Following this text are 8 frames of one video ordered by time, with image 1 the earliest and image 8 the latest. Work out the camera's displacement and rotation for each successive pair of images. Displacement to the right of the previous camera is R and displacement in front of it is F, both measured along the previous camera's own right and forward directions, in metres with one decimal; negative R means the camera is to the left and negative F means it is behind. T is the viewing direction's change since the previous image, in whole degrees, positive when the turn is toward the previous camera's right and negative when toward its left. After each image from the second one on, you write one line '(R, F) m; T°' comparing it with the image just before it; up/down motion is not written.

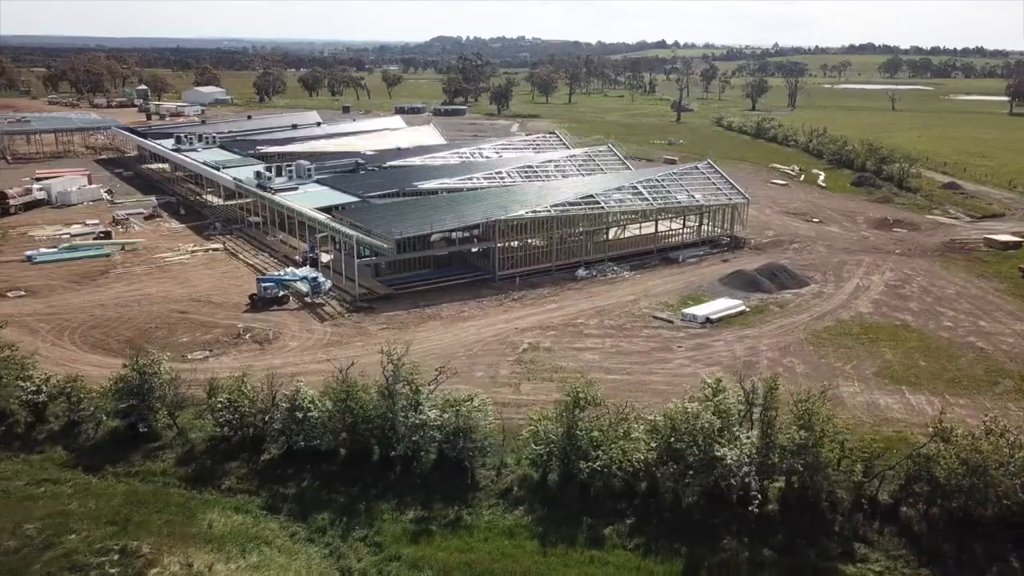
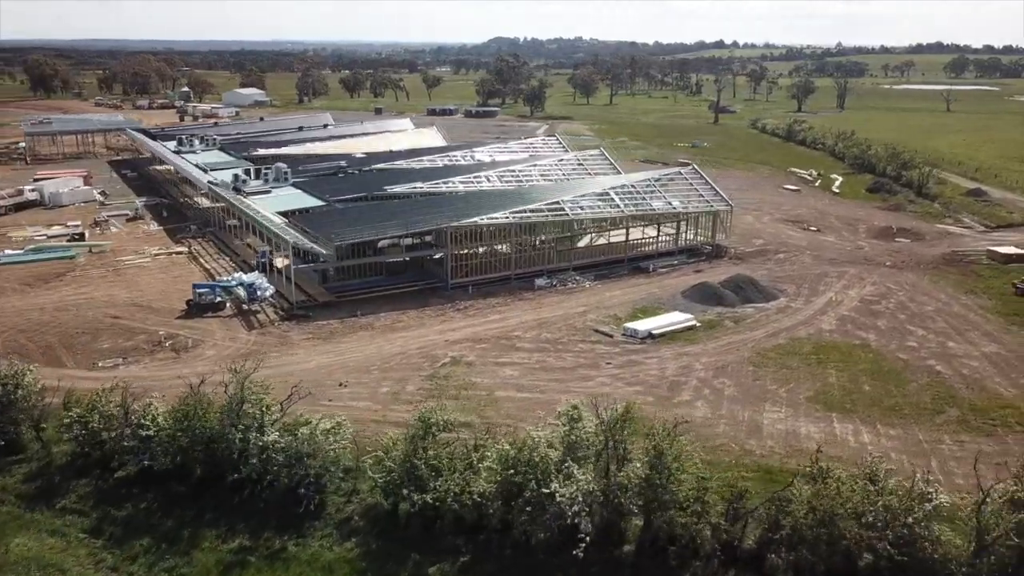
(+4.5, +1.4) m; -4°
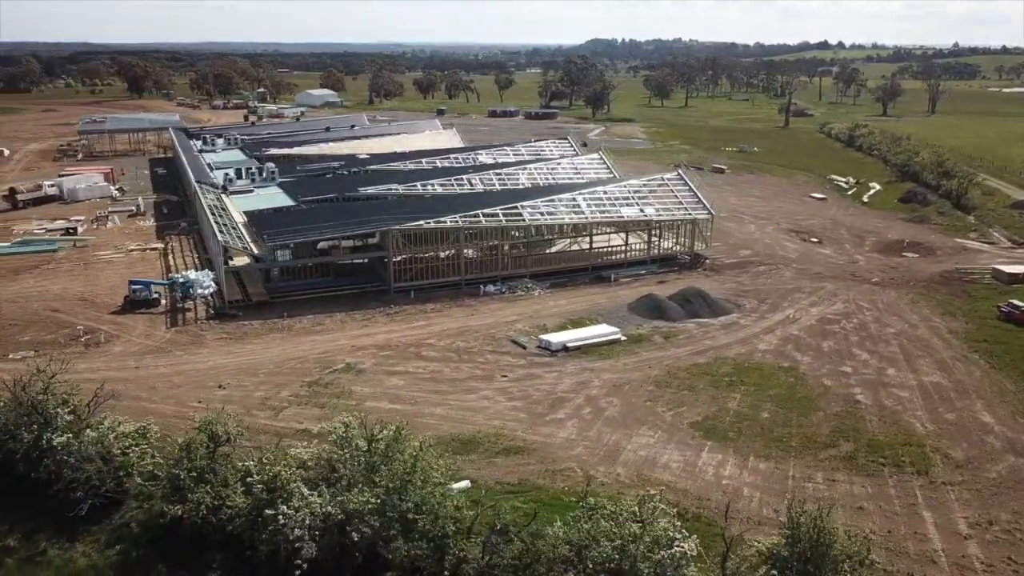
(+6.4, +1.2) m; -6°
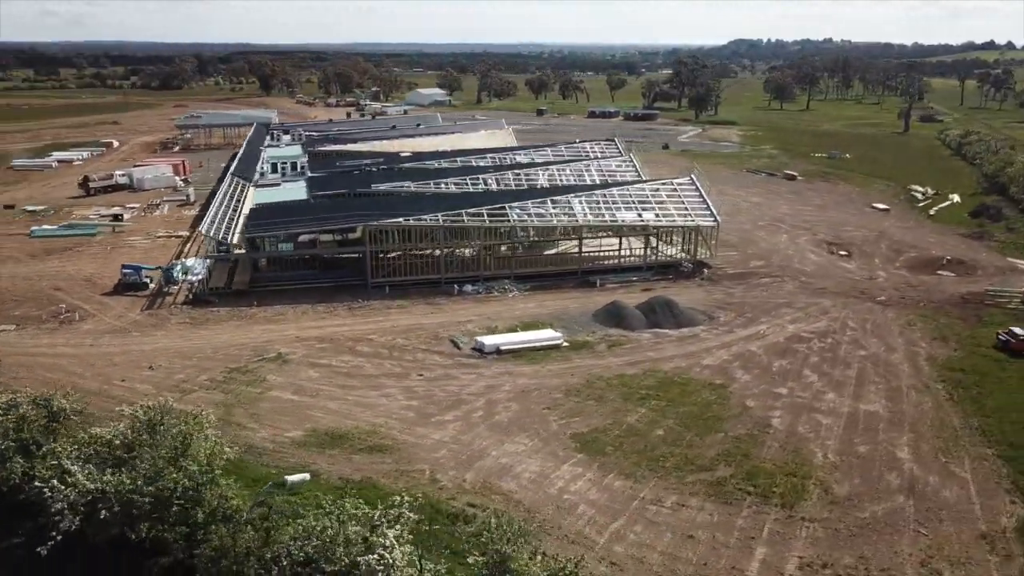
(+6.8, +0.7) m; -9°
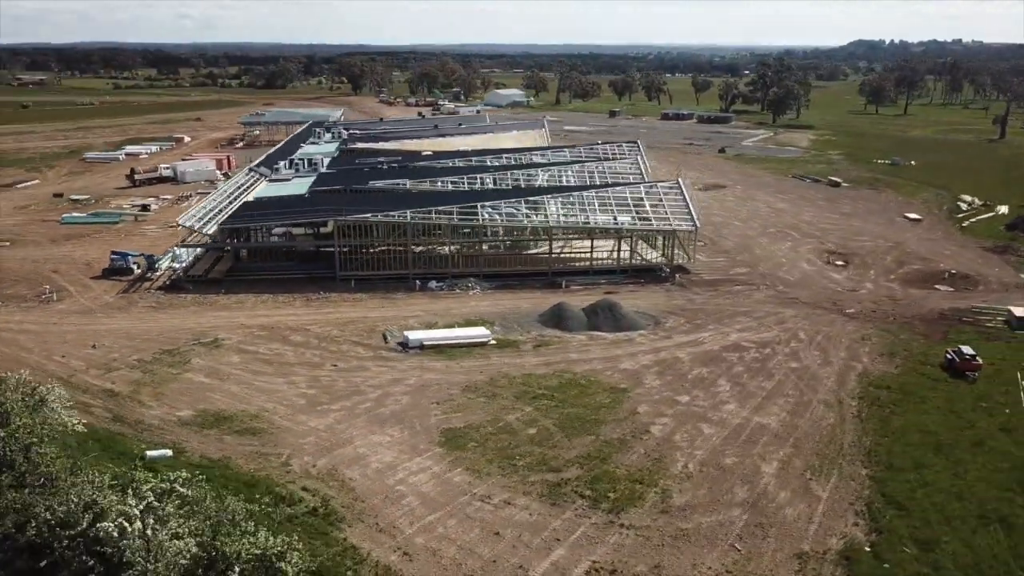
(+6.2, 0.0) m; -7°
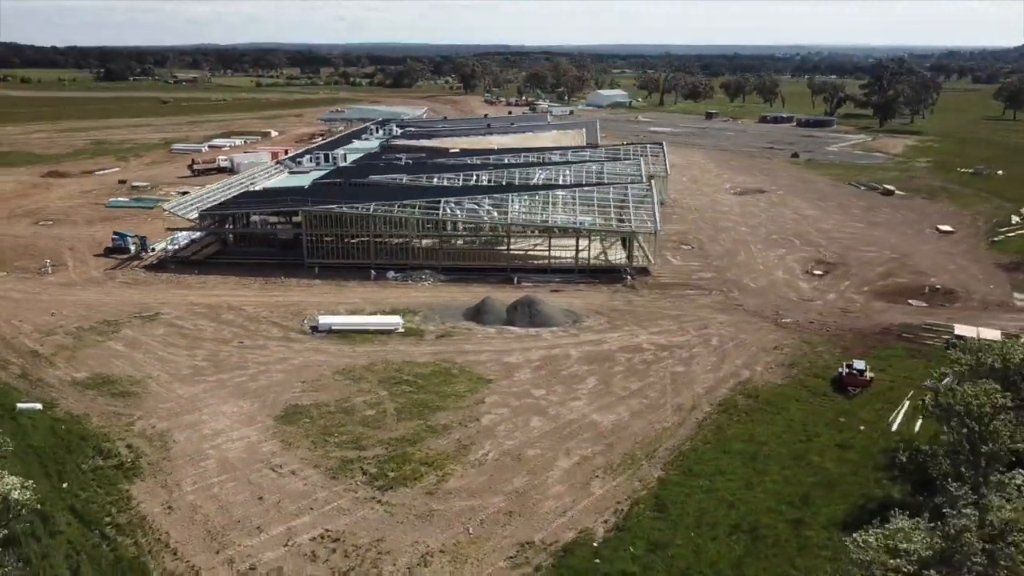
(+8.4, -0.3) m; -9°
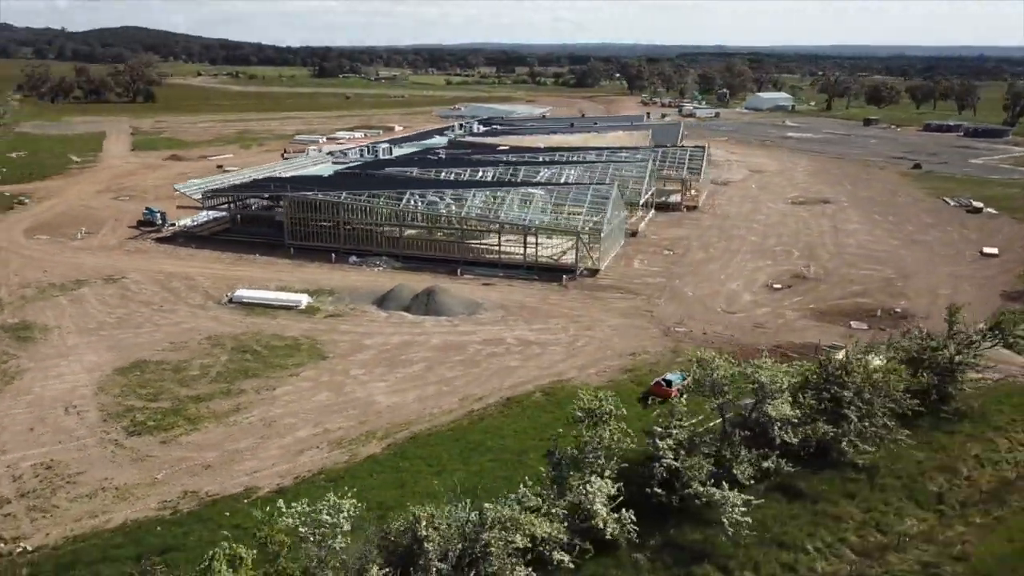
(+12.2, +0.3) m; -14°
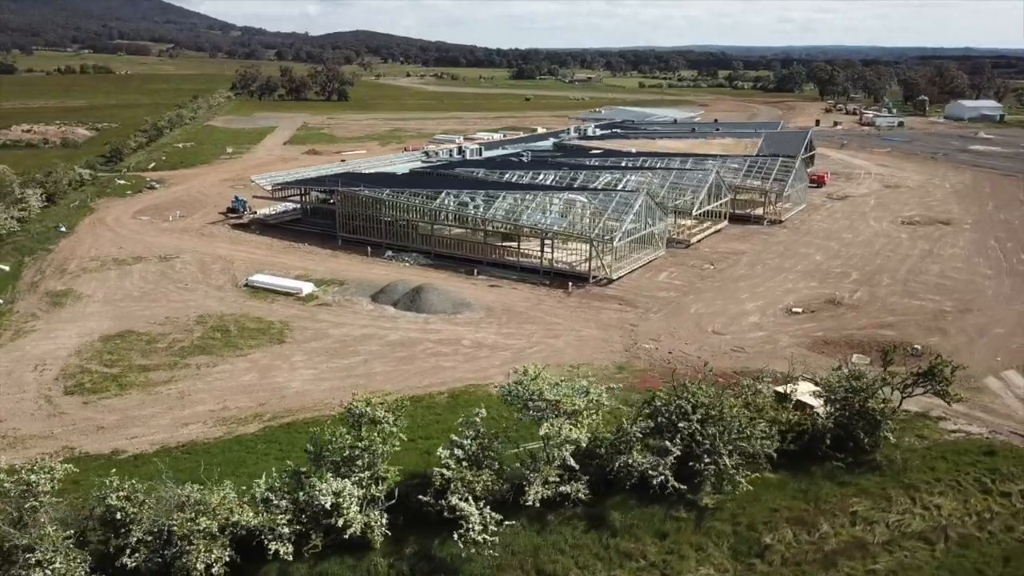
(+8.8, +1.1) m; -14°
